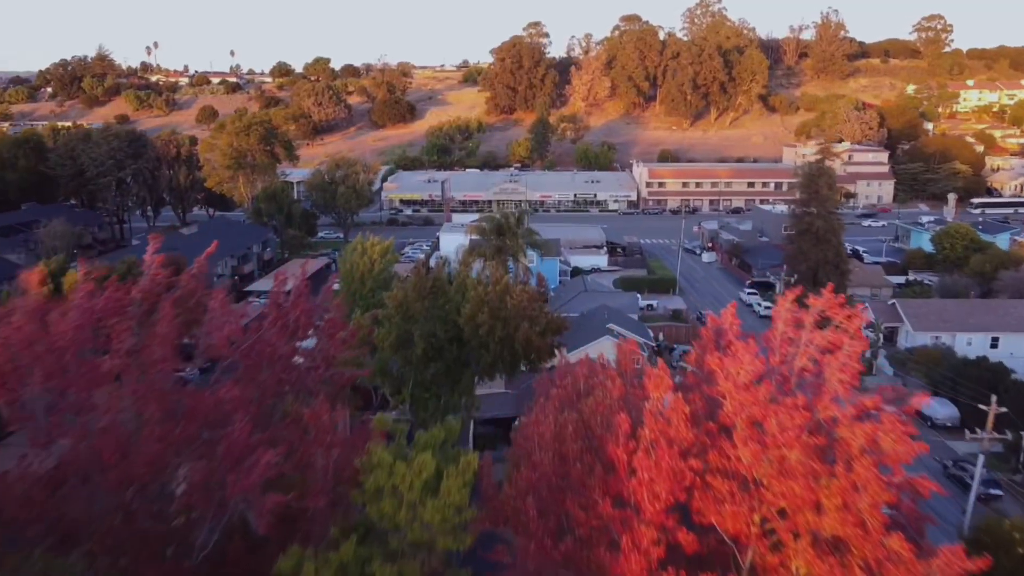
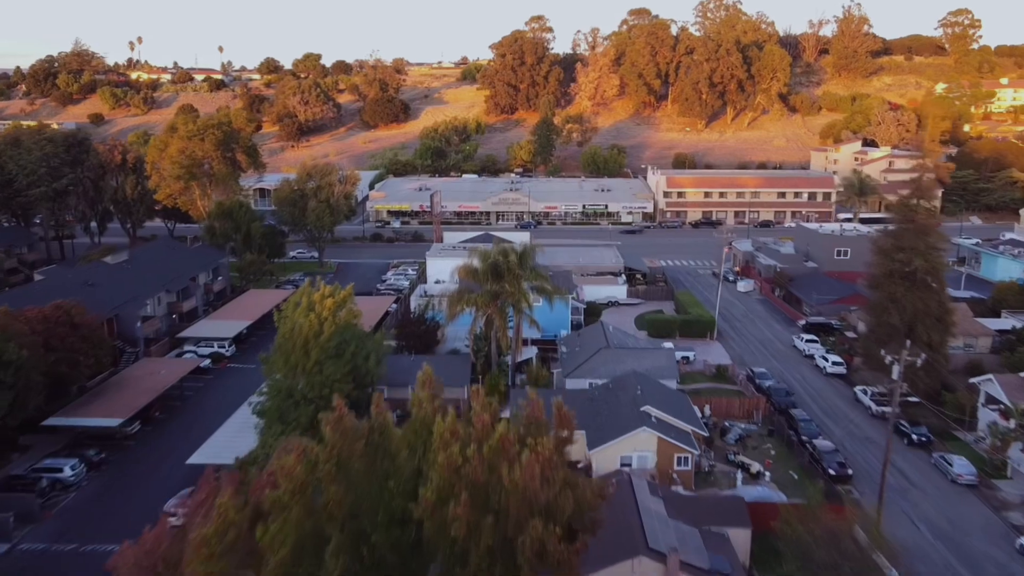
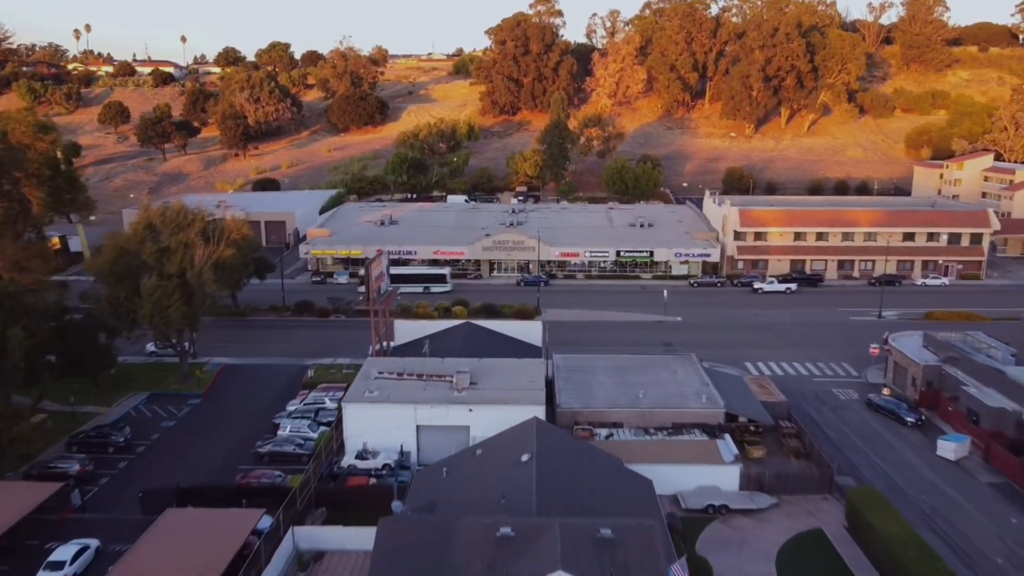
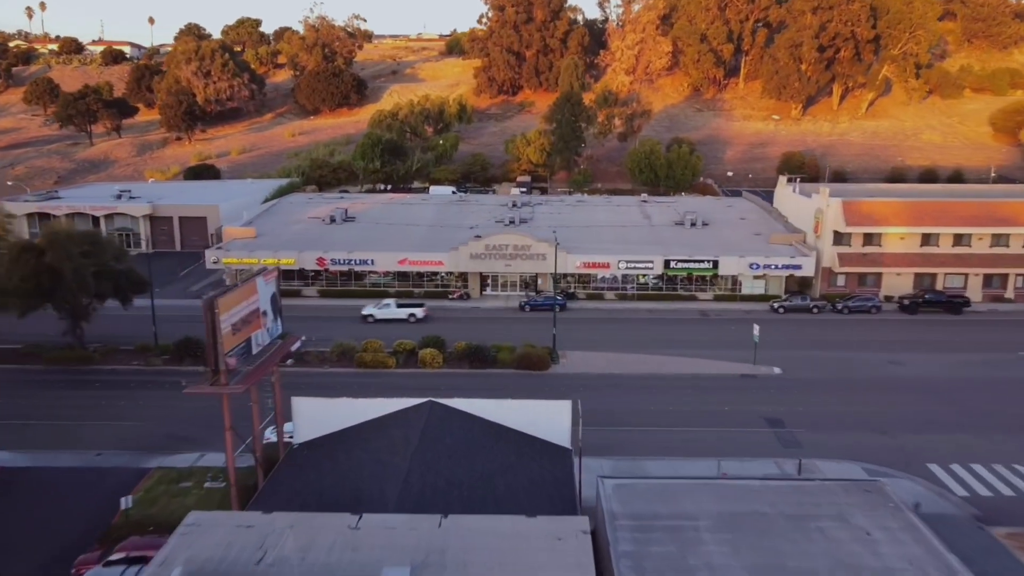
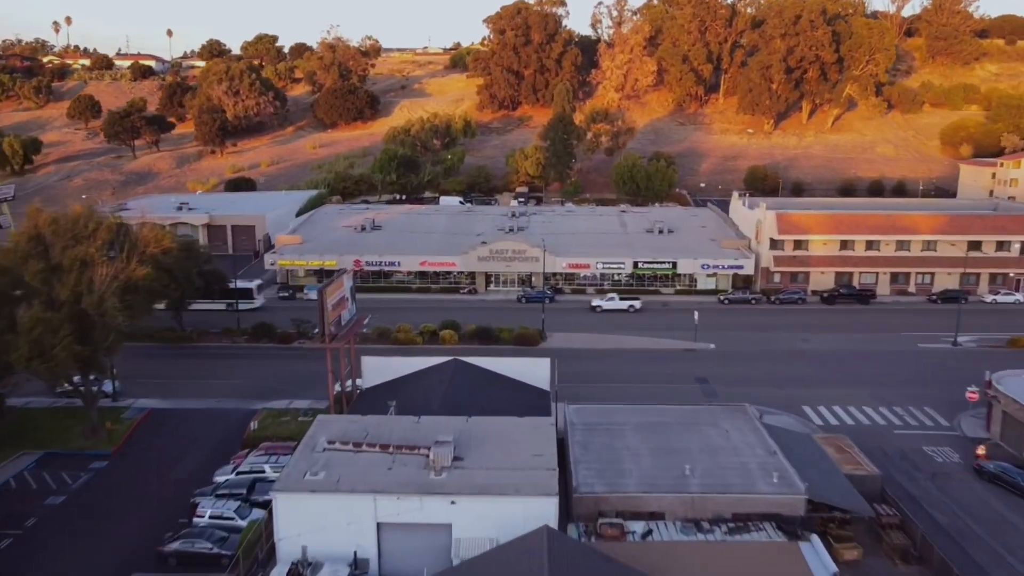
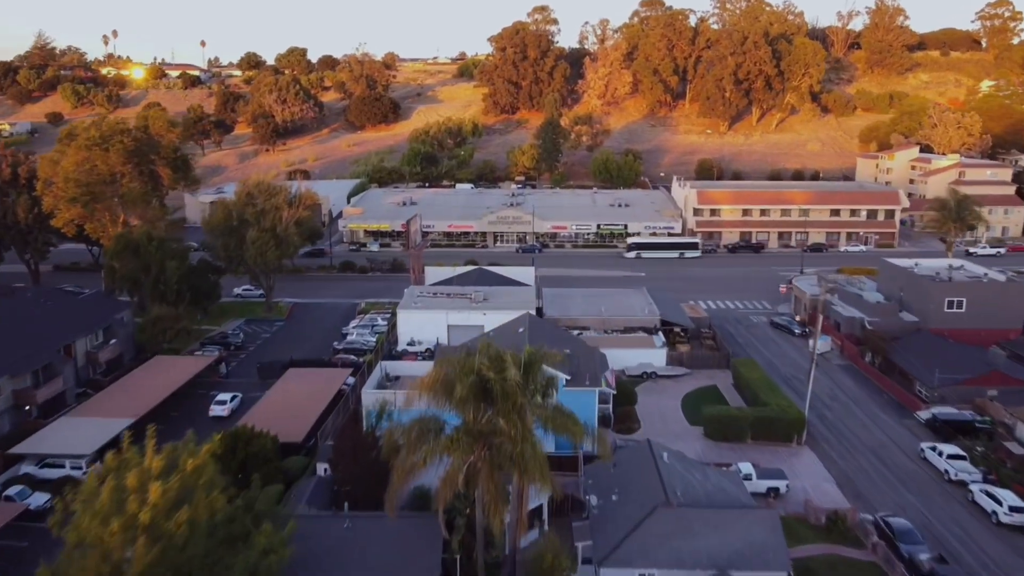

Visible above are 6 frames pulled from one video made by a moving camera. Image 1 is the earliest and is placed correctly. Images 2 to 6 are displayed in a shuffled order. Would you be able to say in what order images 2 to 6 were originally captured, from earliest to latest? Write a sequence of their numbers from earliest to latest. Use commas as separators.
2, 6, 3, 5, 4
